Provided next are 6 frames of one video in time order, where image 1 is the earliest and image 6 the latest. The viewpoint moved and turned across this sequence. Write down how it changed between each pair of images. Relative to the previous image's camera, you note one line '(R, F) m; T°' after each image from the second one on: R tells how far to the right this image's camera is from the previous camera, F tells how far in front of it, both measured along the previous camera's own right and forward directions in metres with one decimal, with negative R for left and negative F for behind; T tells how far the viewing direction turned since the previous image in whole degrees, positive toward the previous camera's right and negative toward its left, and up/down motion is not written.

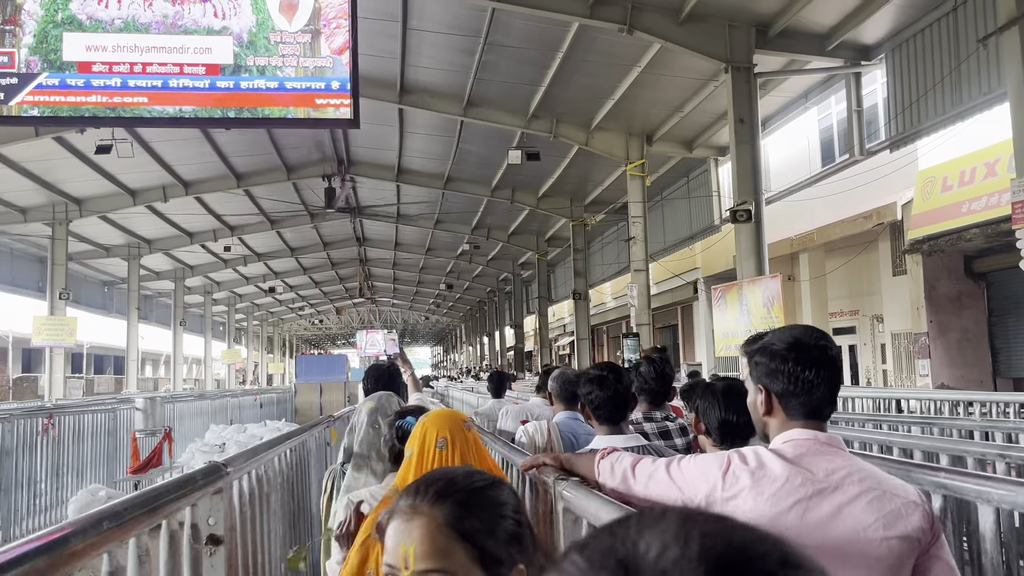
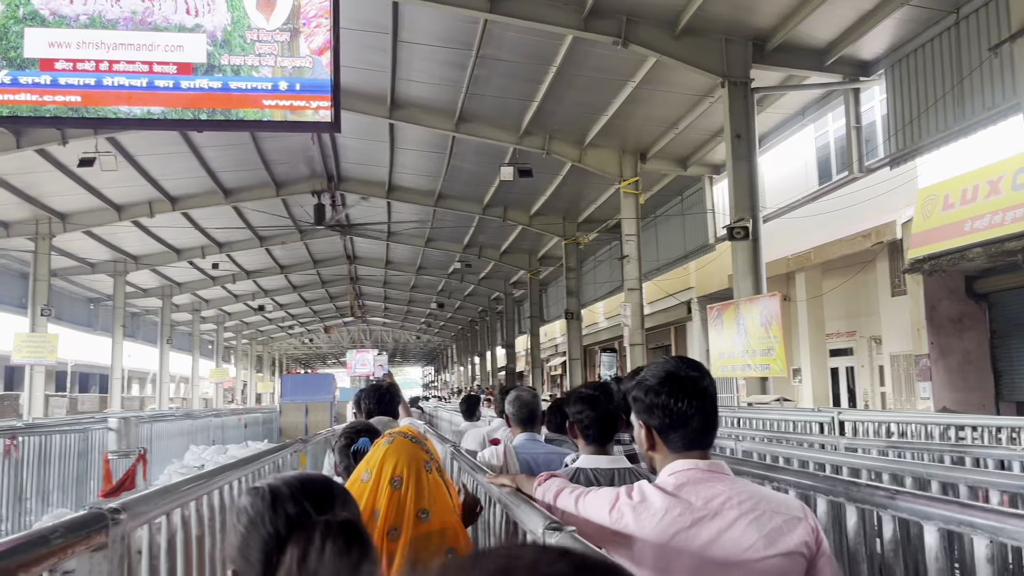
(0.0, +0.4) m; +1°
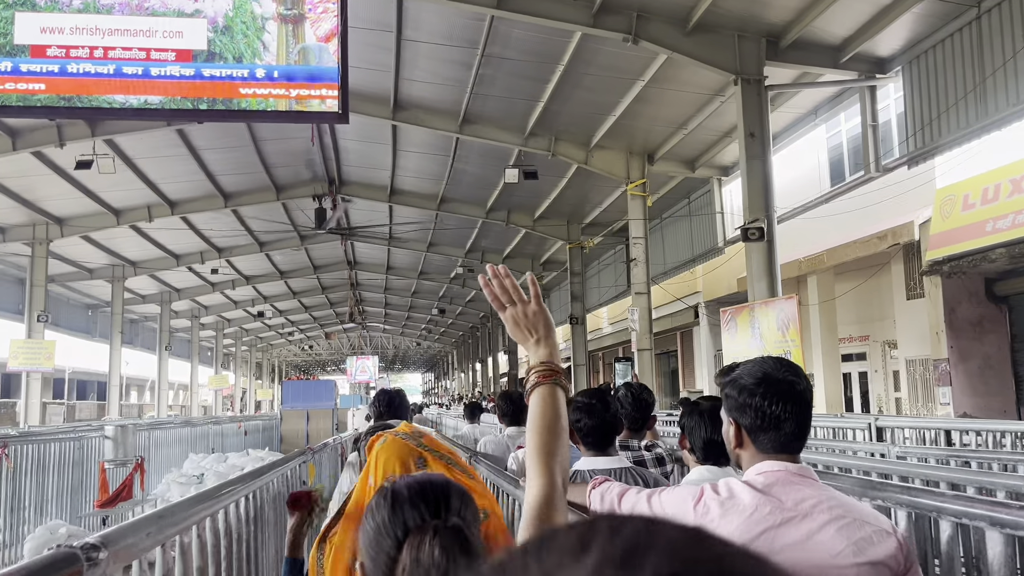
(-0.1, +0.3) m; 0°
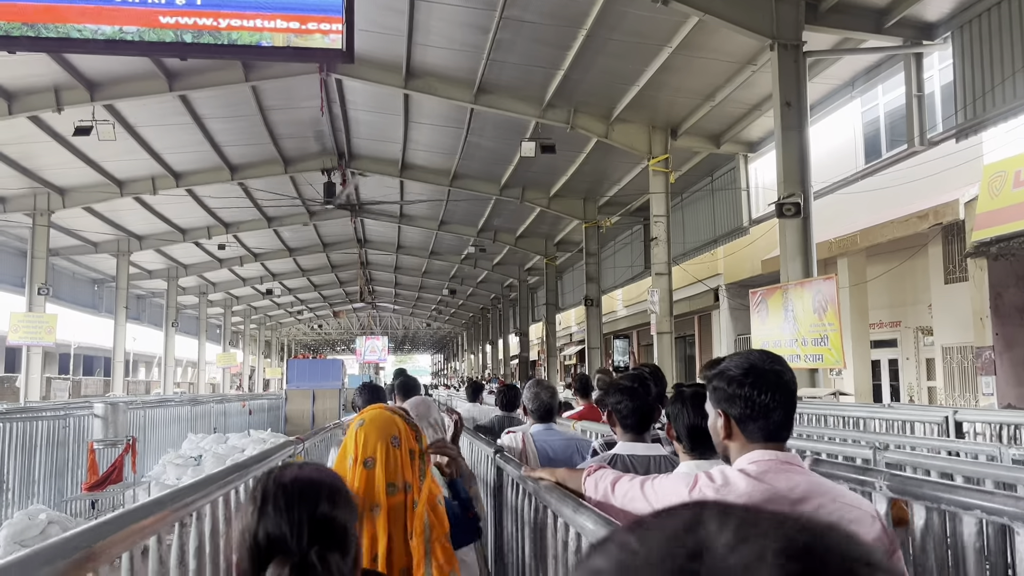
(-0.1, +0.7) m; -1°
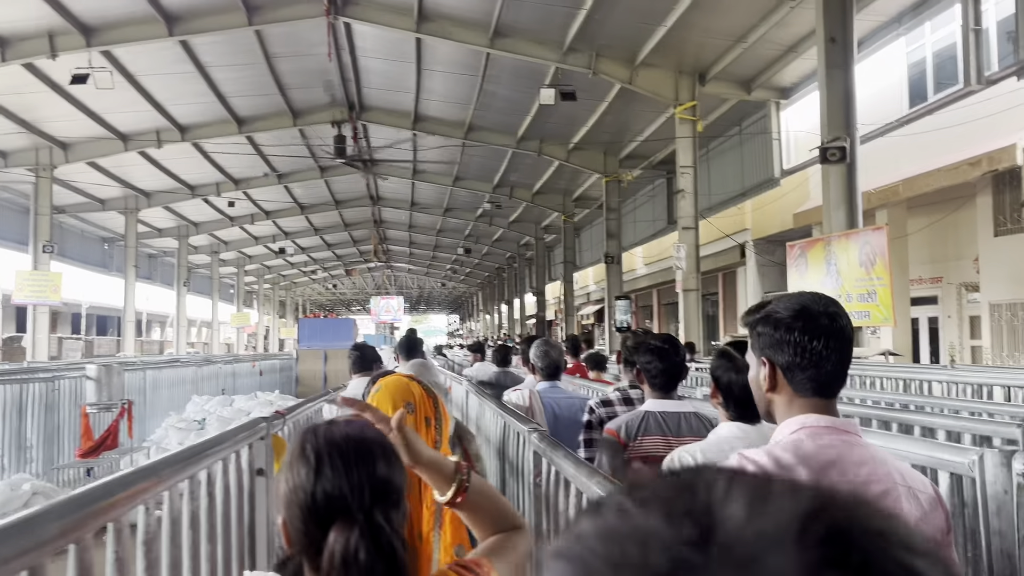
(-0.1, +0.7) m; -1°
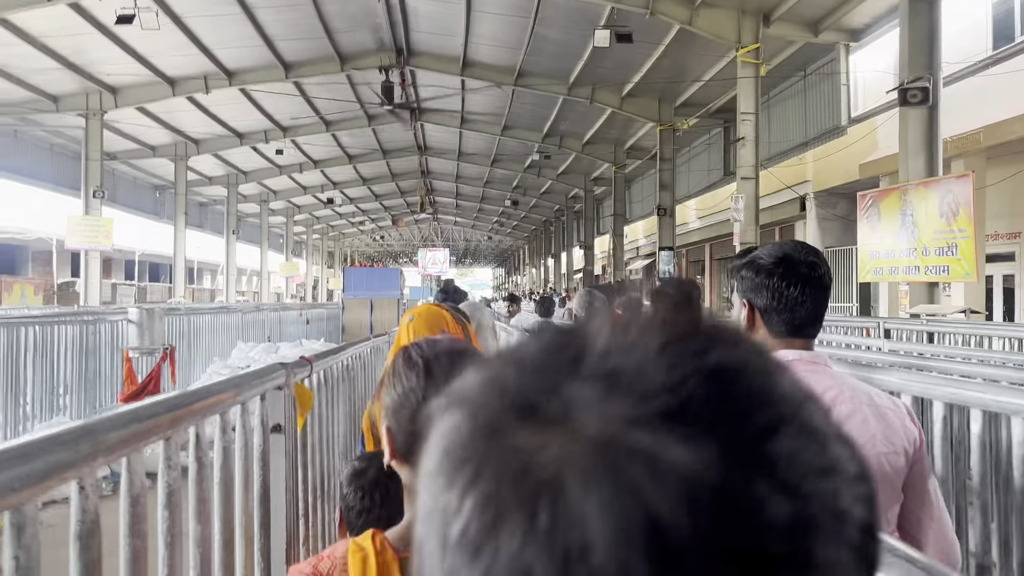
(0.0, +0.4) m; -4°
